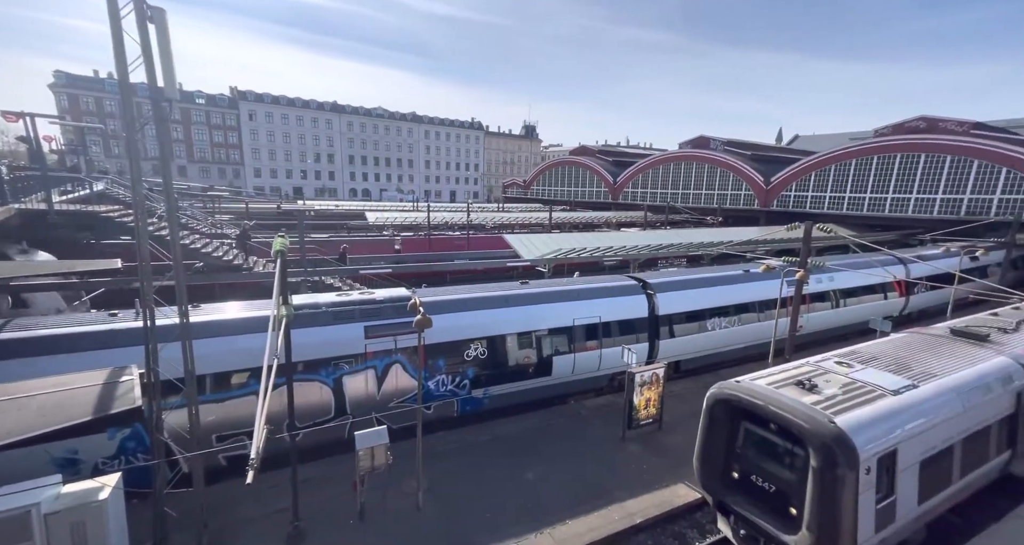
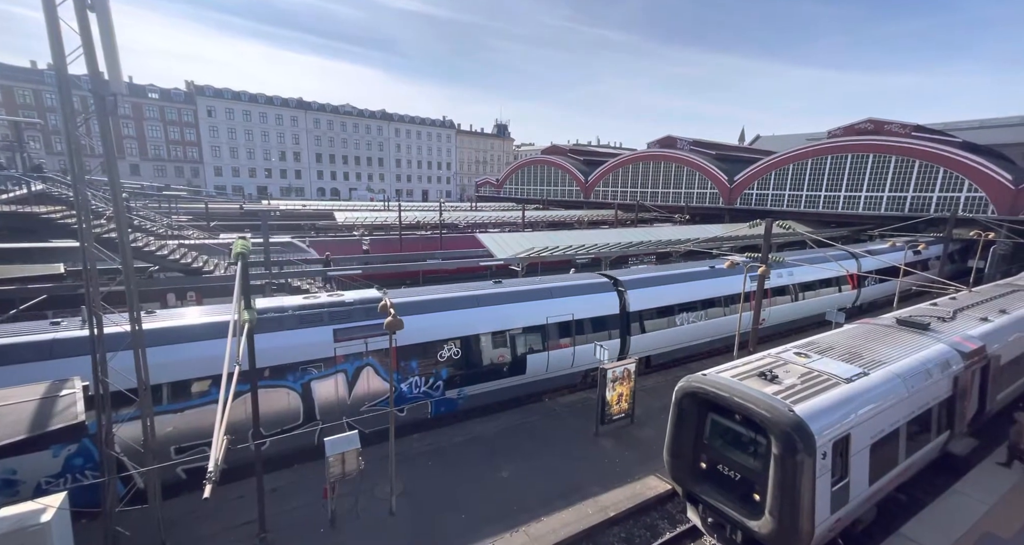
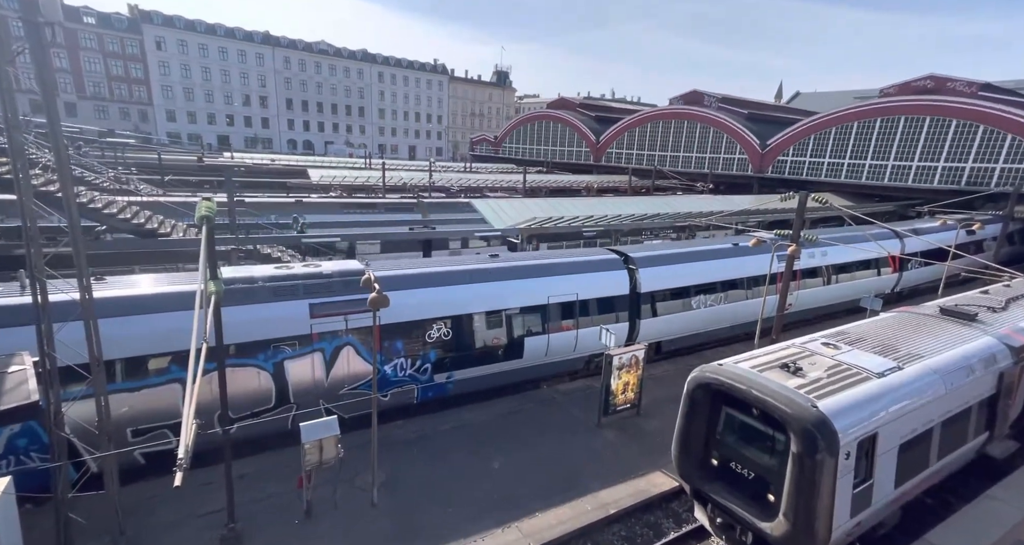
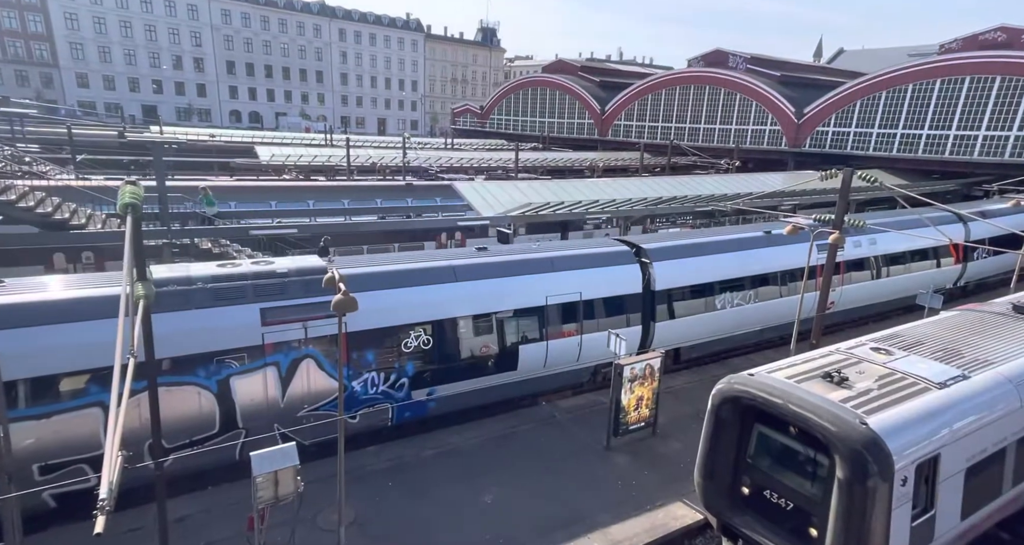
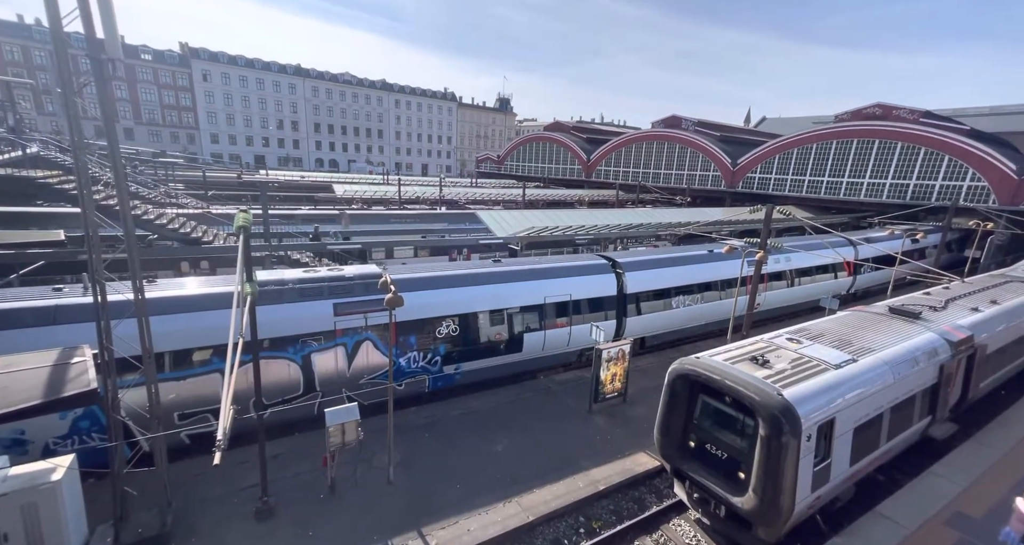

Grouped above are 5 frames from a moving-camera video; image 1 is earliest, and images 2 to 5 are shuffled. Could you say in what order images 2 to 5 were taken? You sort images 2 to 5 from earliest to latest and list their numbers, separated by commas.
2, 5, 3, 4
